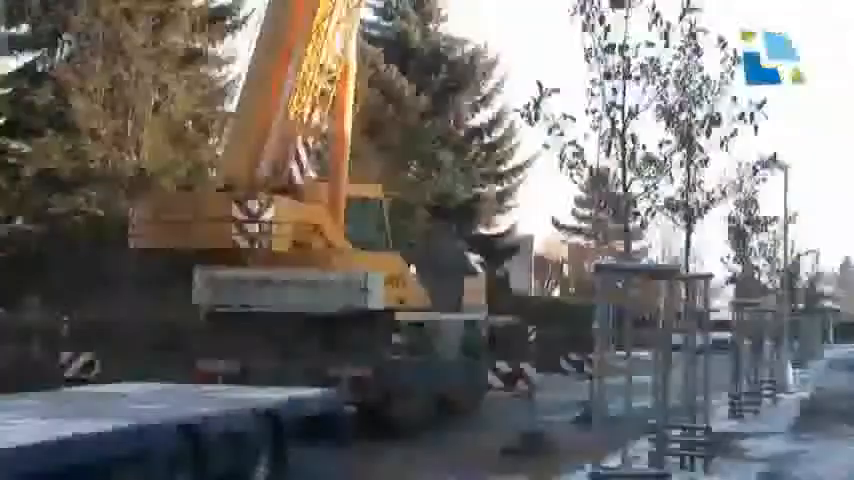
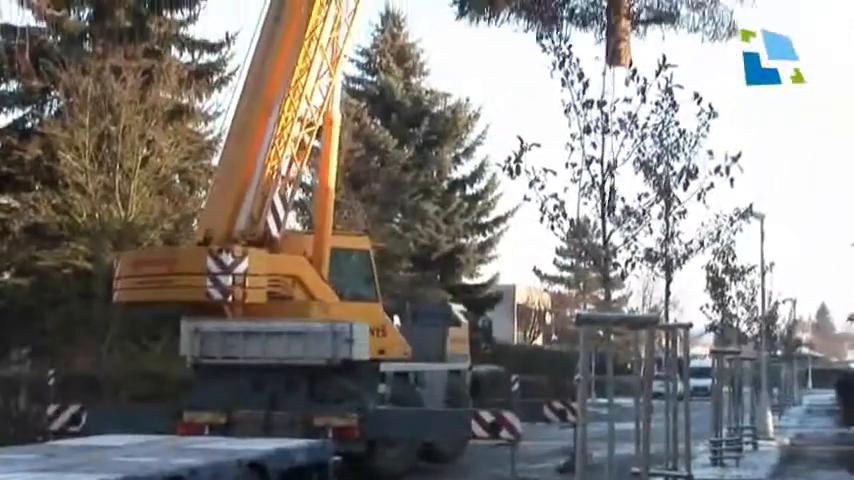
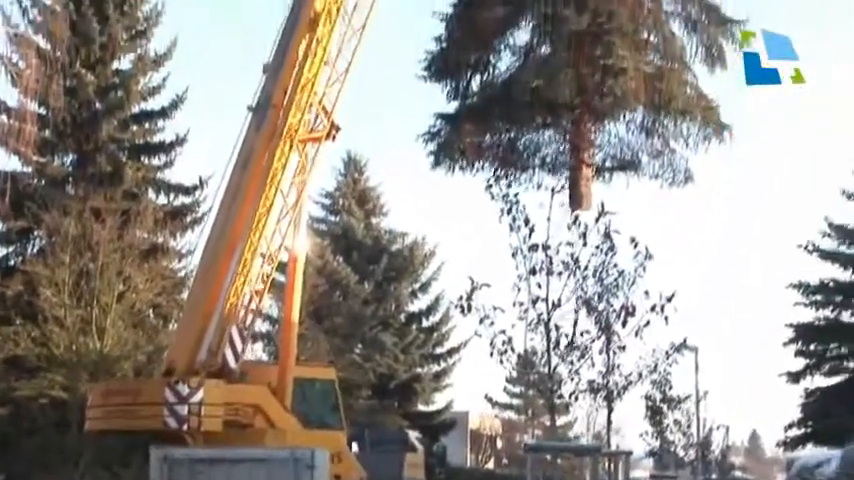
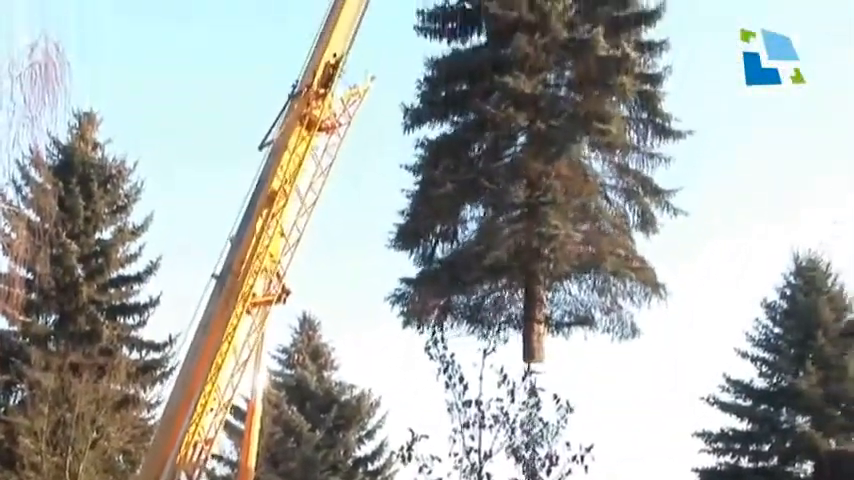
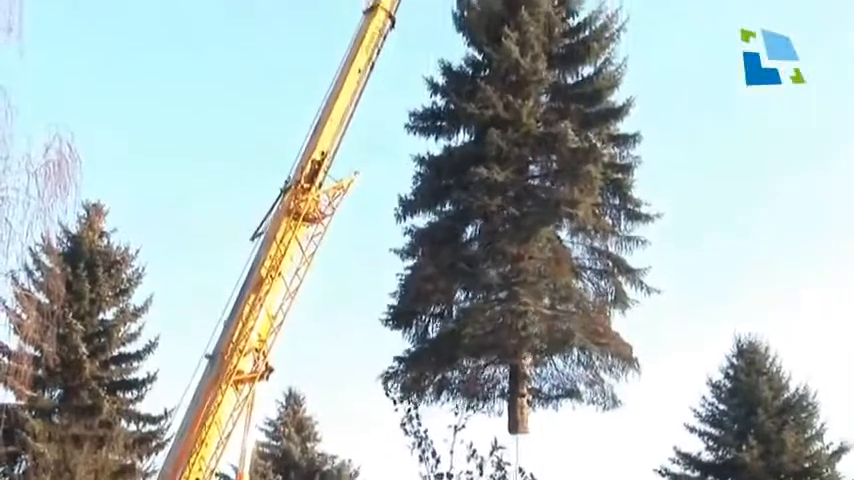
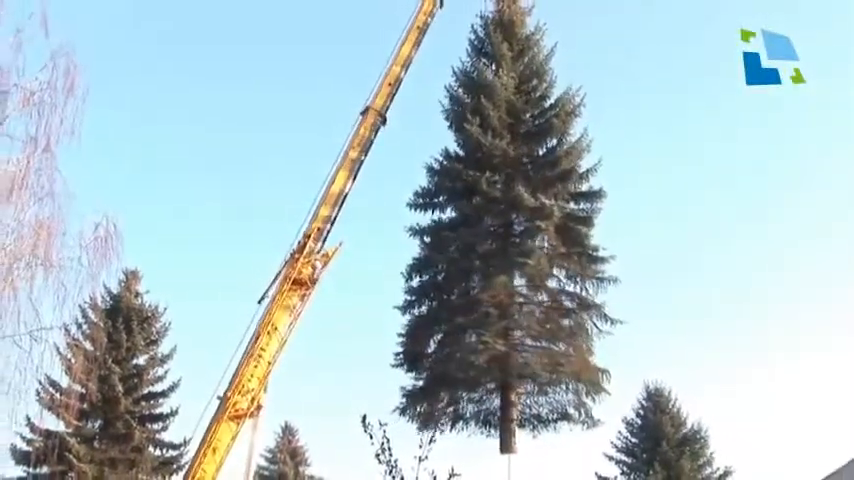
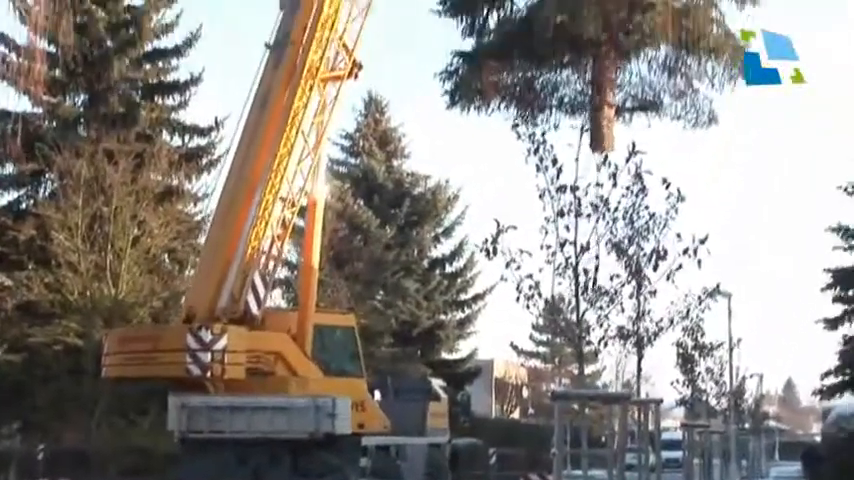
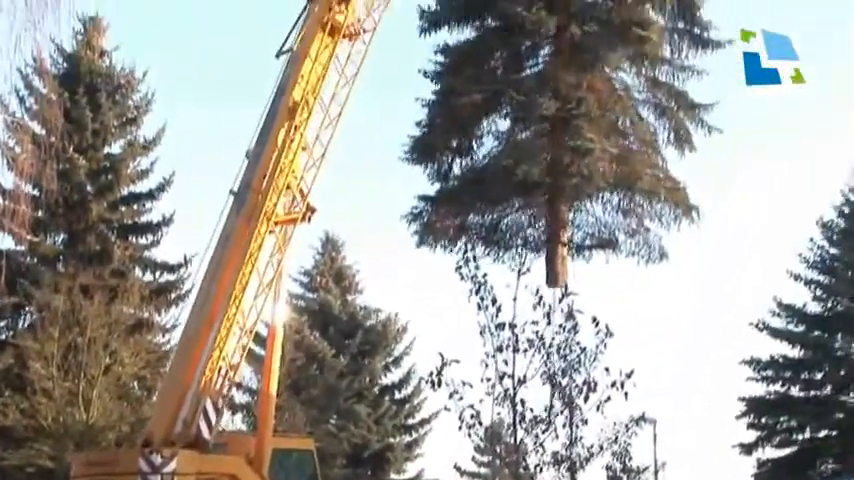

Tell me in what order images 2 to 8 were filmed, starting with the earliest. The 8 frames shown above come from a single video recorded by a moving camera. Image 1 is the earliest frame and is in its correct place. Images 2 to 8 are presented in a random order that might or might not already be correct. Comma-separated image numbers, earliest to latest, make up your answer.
2, 7, 3, 8, 4, 5, 6
